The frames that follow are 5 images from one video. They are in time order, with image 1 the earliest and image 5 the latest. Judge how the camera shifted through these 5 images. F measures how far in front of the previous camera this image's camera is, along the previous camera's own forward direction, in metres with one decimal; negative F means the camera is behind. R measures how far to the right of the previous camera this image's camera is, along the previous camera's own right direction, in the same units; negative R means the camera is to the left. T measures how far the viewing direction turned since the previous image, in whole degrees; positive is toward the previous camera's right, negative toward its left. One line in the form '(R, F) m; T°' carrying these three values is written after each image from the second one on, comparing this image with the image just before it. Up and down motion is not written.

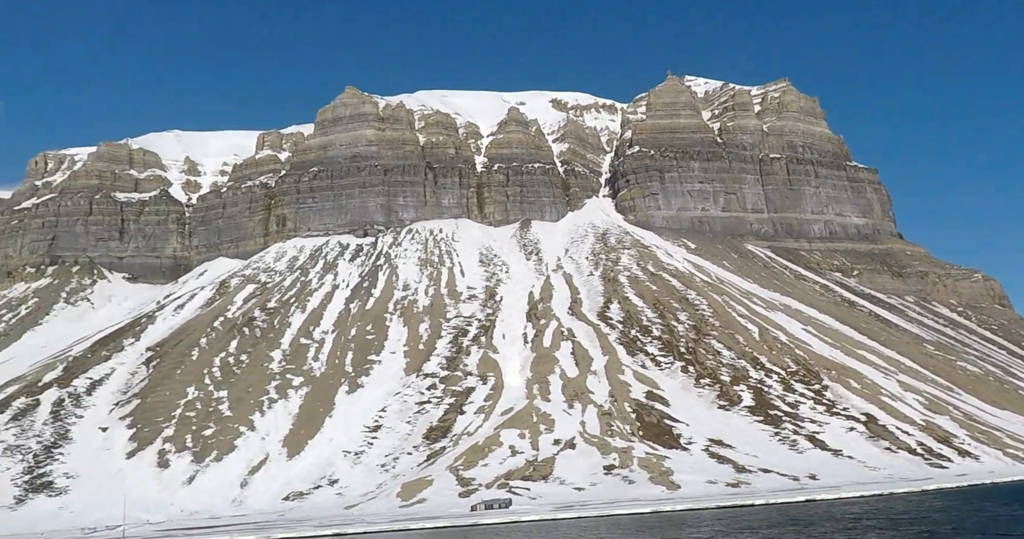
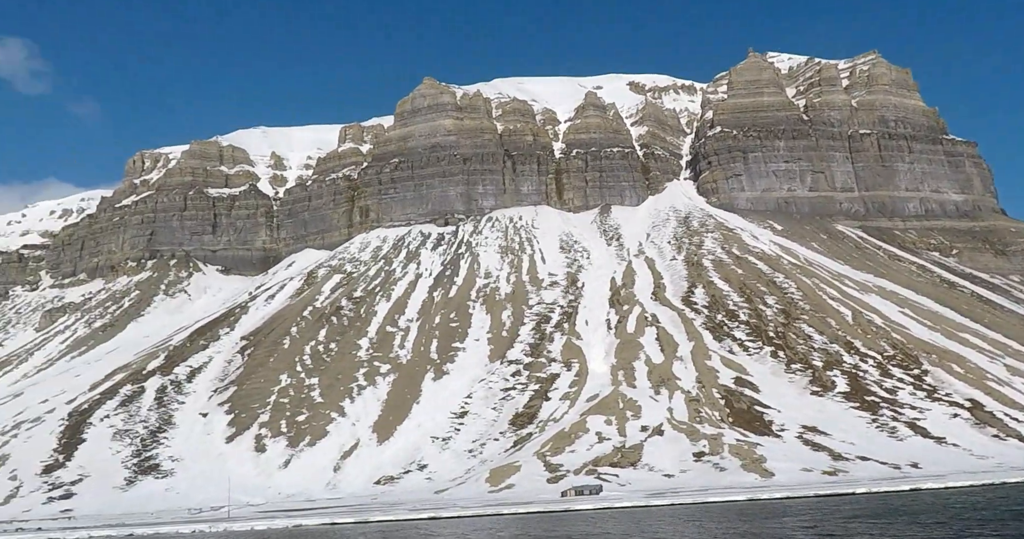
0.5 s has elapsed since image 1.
(-1.9, +0.2) m; -5°
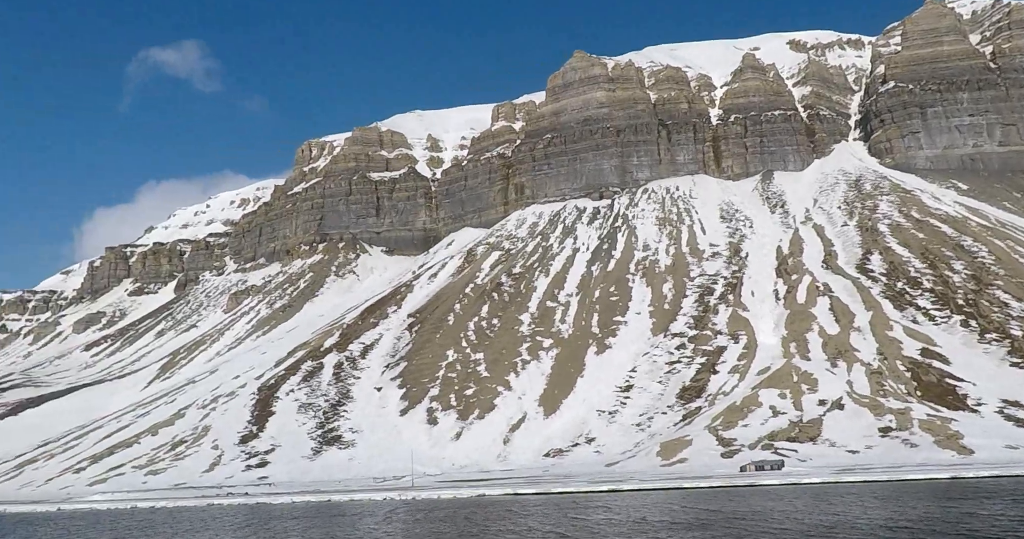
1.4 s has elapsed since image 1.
(-4.7, -0.1) m; -9°
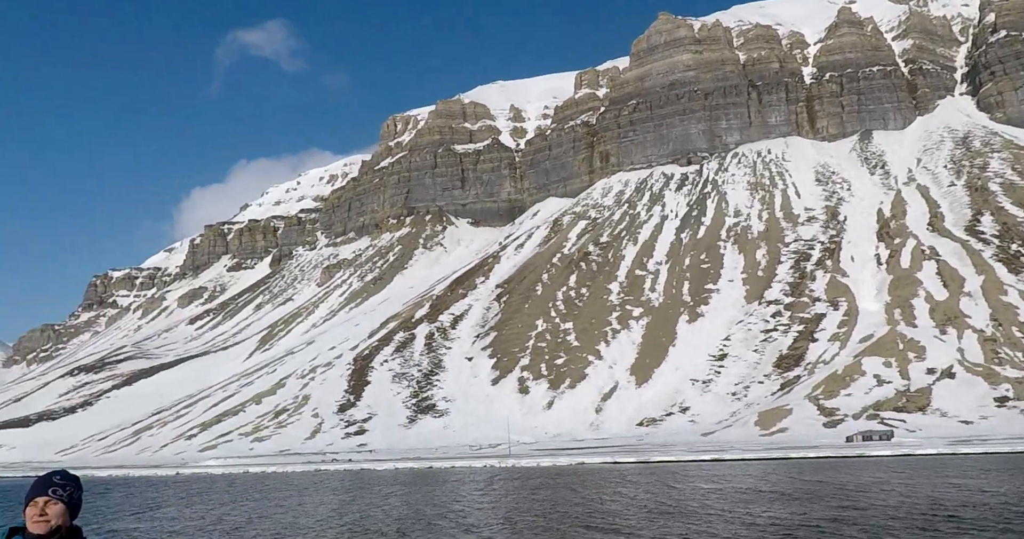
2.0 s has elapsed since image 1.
(-2.5, 0.0) m; -5°
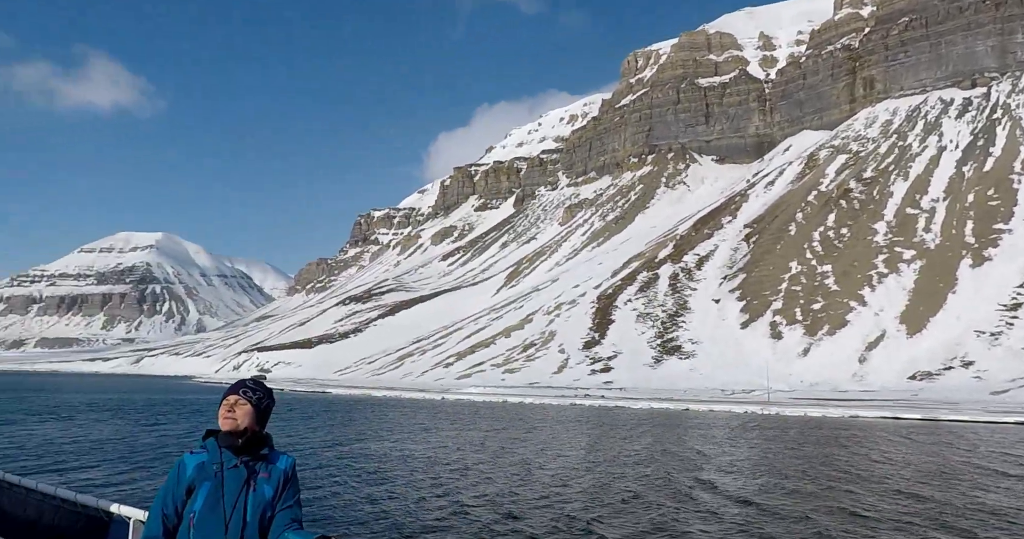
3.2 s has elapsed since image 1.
(-6.0, -0.8) m; -15°
